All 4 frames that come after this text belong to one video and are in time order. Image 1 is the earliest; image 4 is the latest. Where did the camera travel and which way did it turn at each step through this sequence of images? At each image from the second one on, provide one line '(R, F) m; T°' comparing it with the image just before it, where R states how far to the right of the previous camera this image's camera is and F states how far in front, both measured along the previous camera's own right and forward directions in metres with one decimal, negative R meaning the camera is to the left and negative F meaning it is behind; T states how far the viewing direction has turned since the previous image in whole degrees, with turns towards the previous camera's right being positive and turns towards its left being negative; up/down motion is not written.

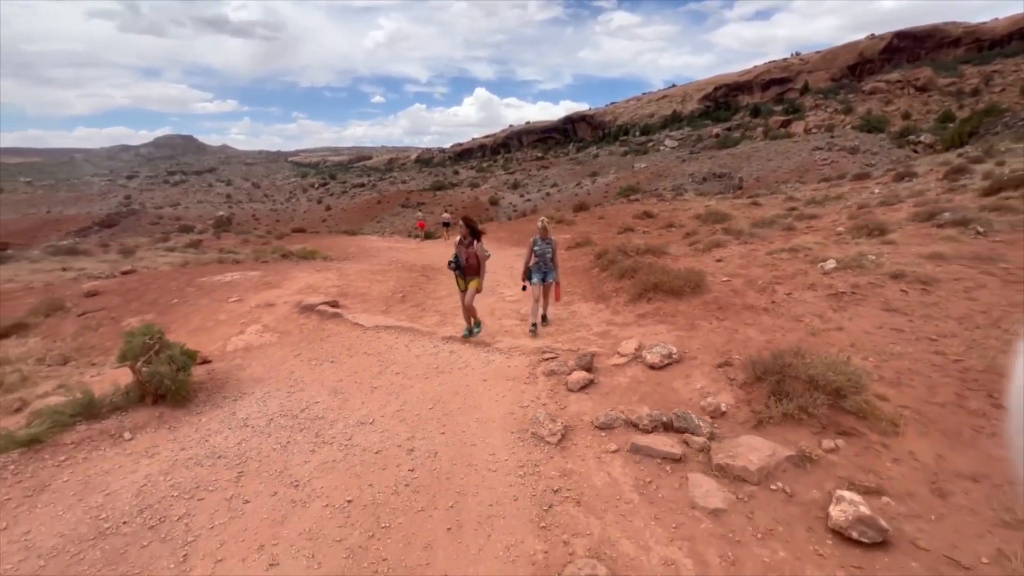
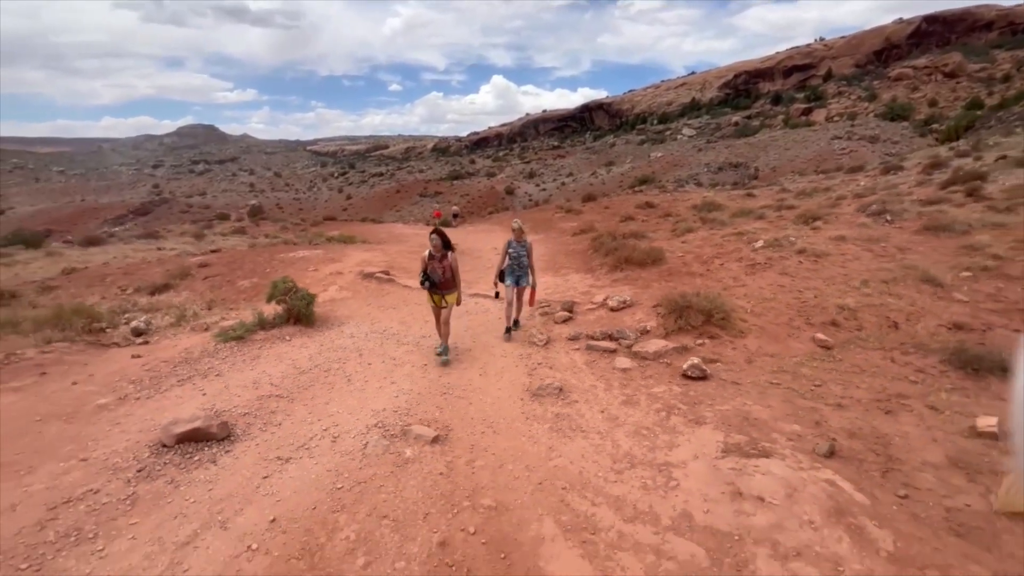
(+0.2, -2.6) m; -2°
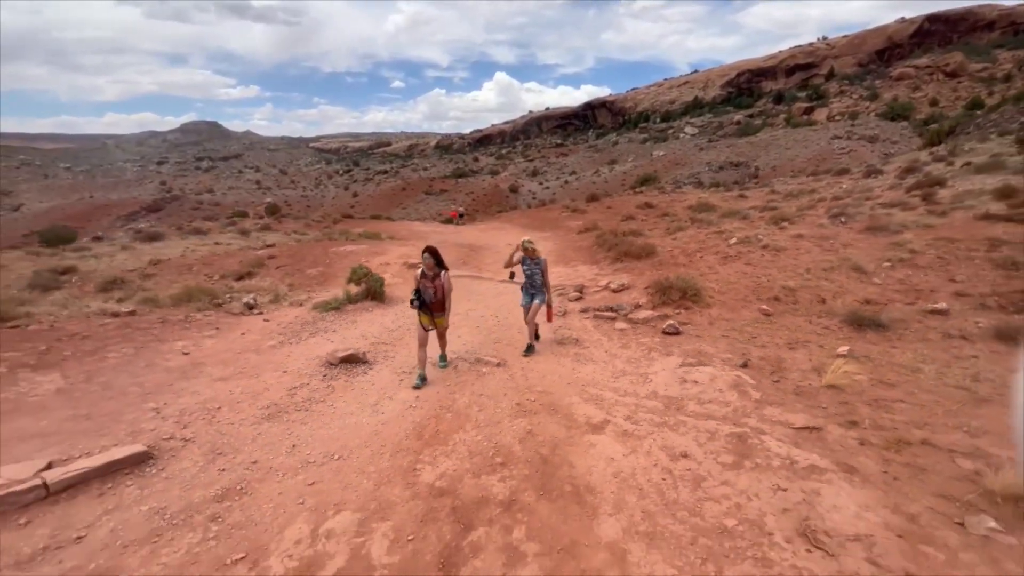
(-0.5, -2.2) m; 0°
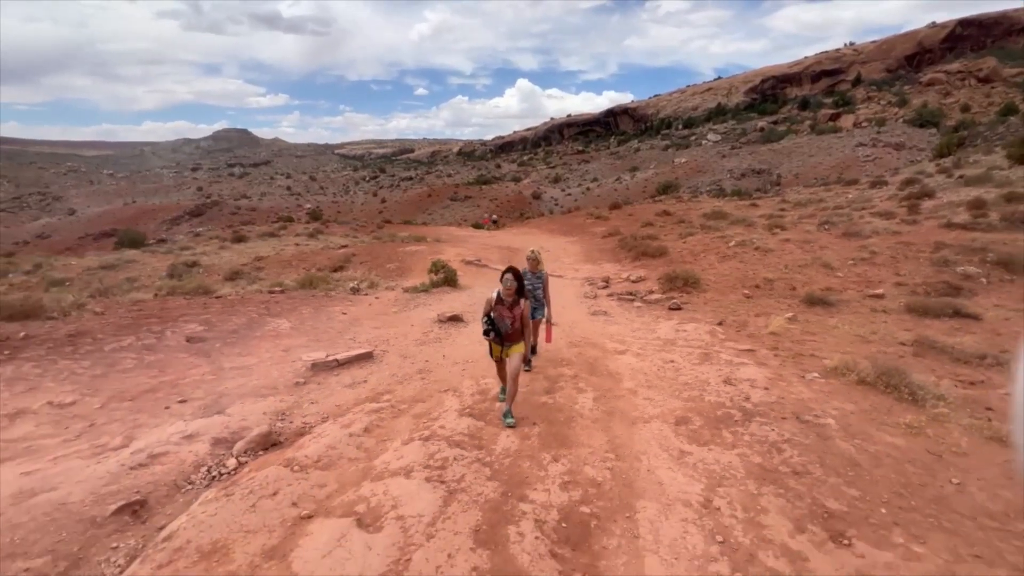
(-0.6, -2.9) m; -2°
